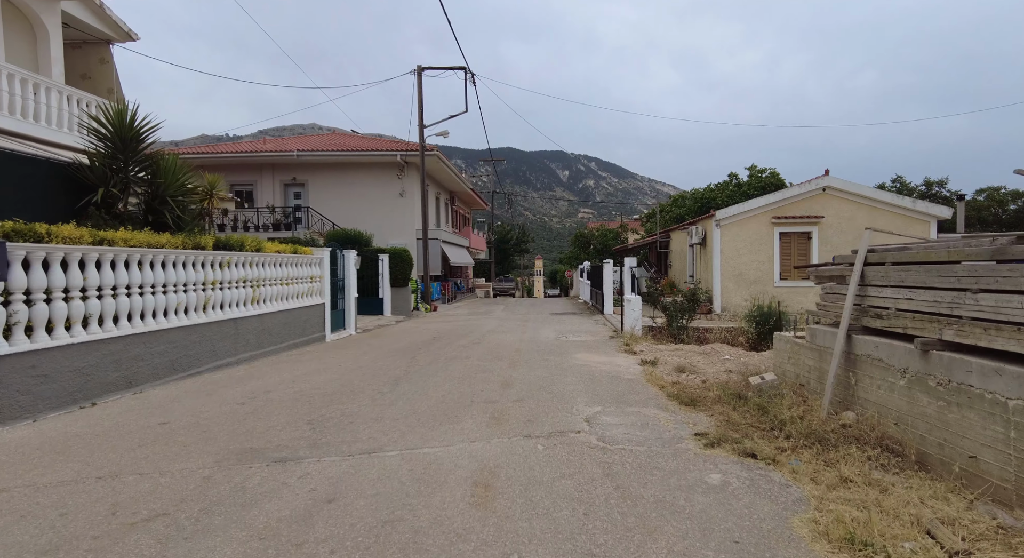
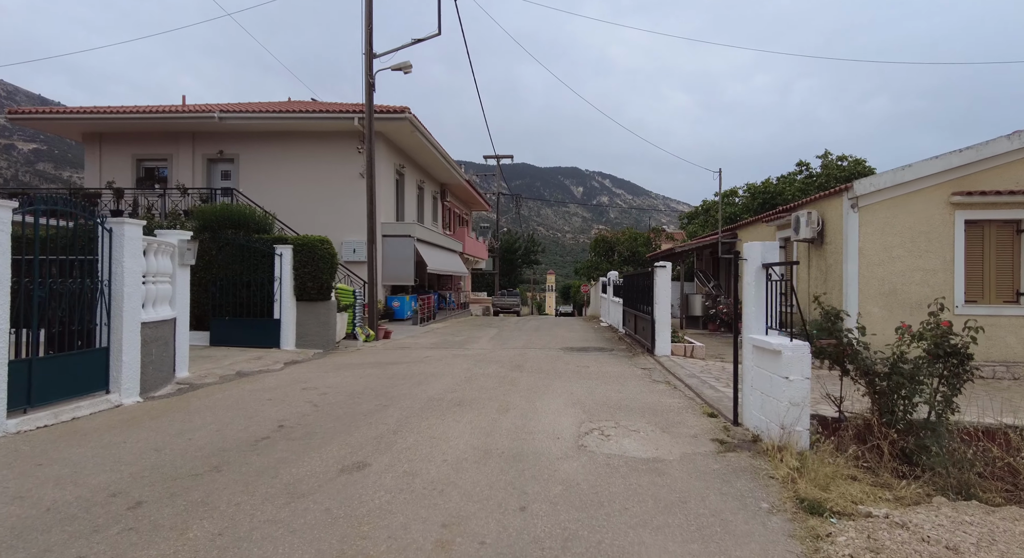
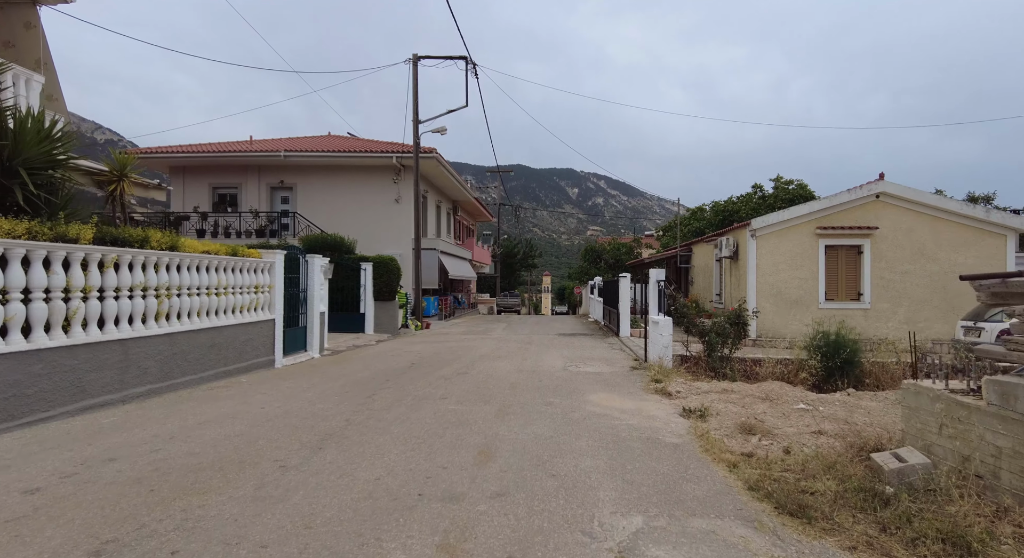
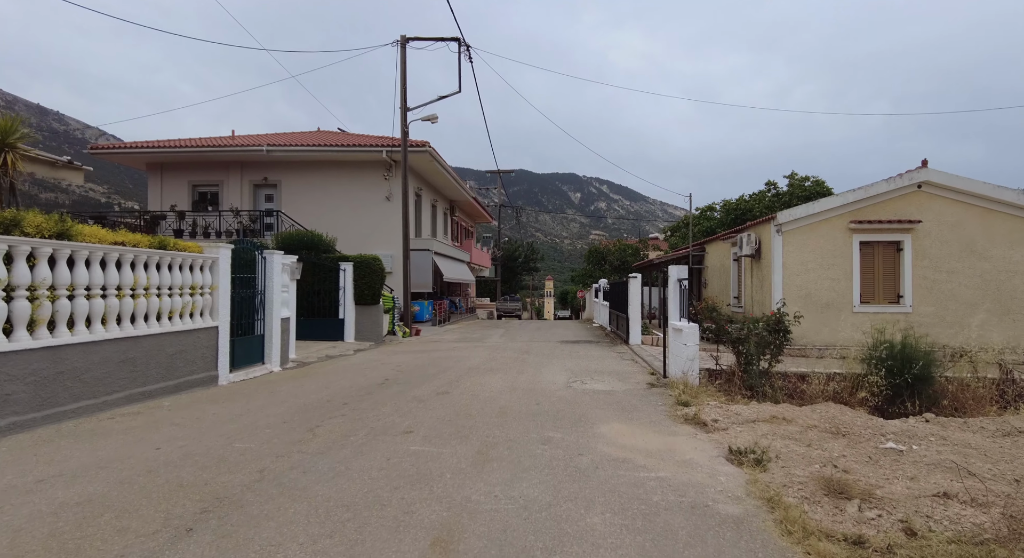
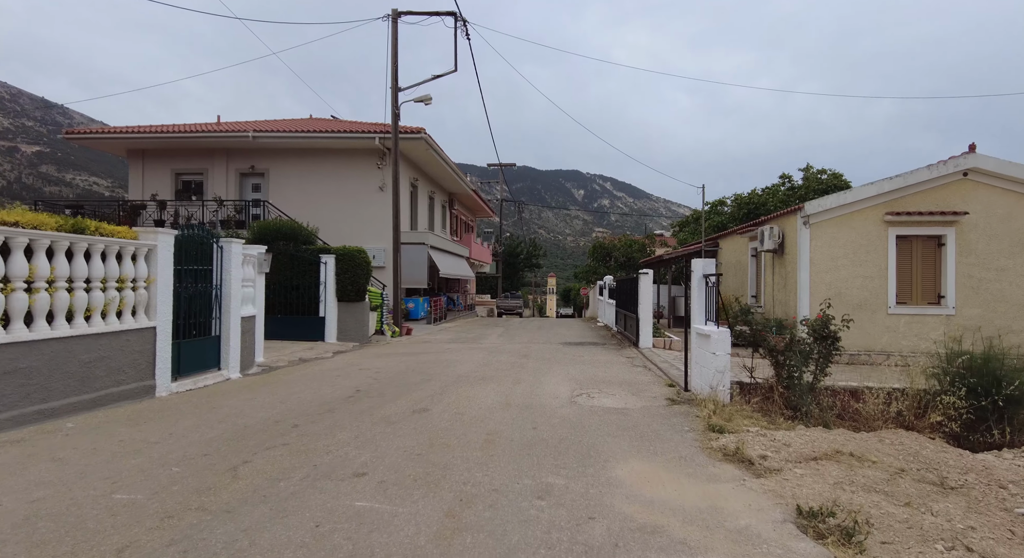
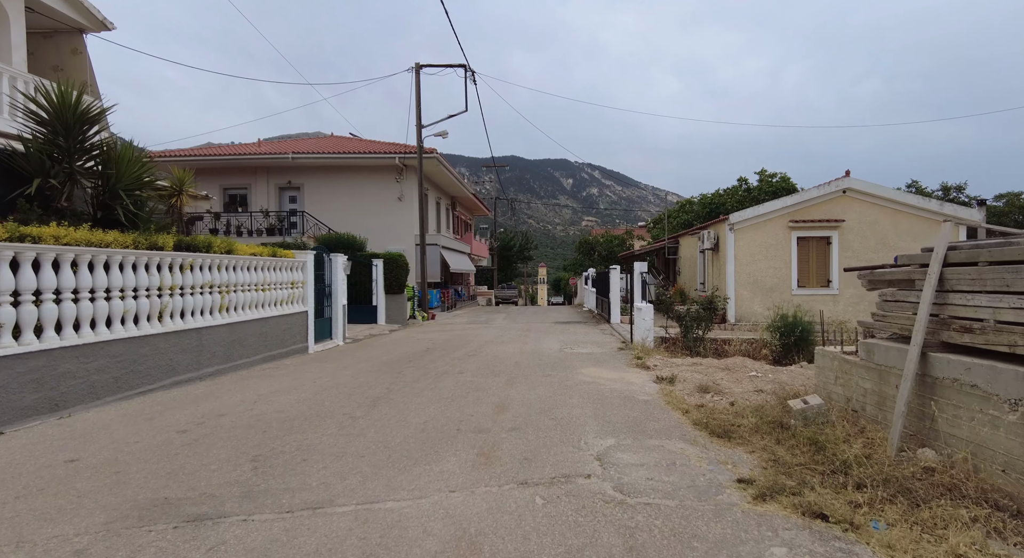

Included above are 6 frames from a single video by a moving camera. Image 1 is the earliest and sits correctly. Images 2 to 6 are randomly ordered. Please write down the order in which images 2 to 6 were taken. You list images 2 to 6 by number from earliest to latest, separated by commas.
6, 3, 4, 5, 2
